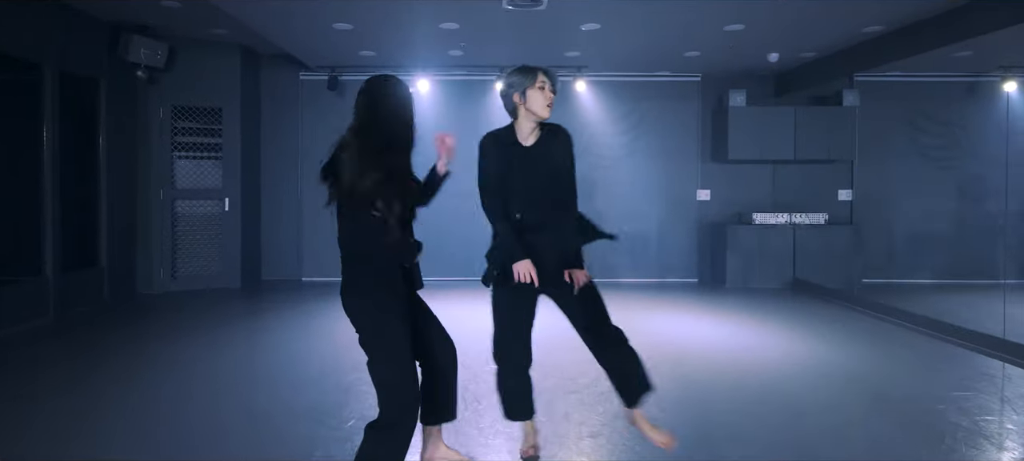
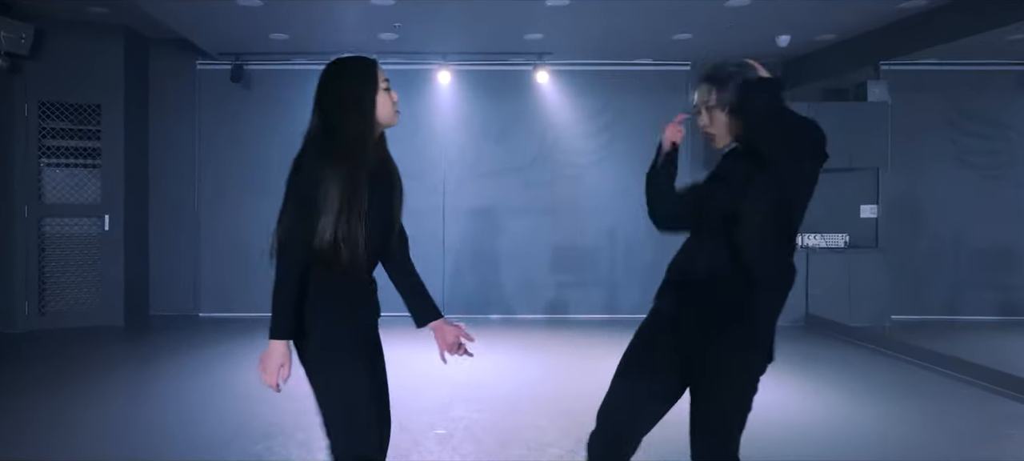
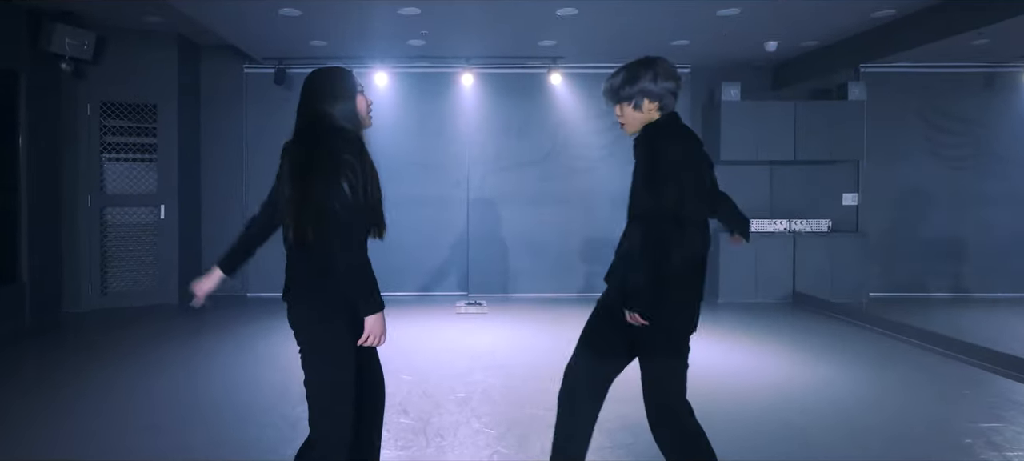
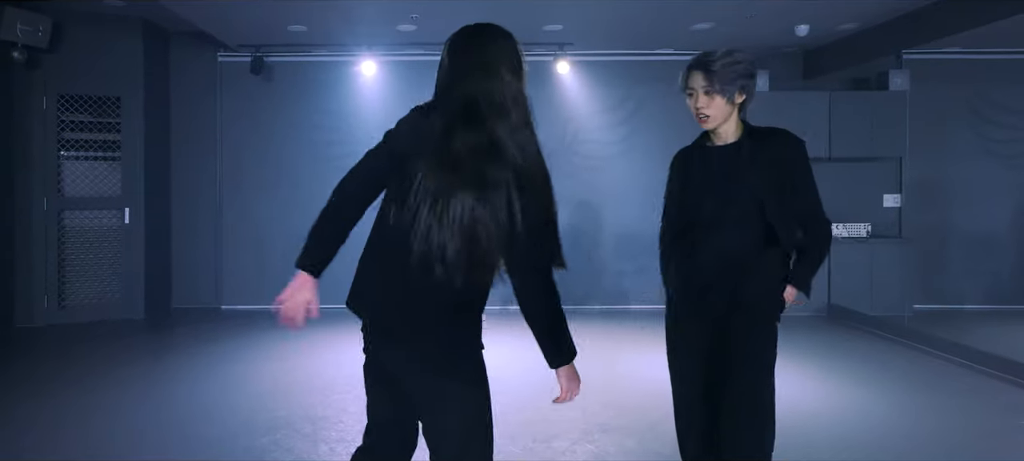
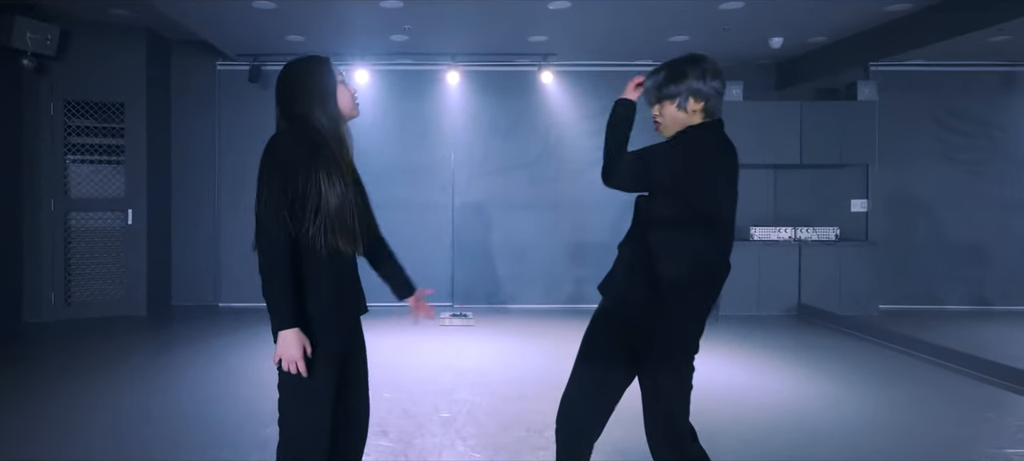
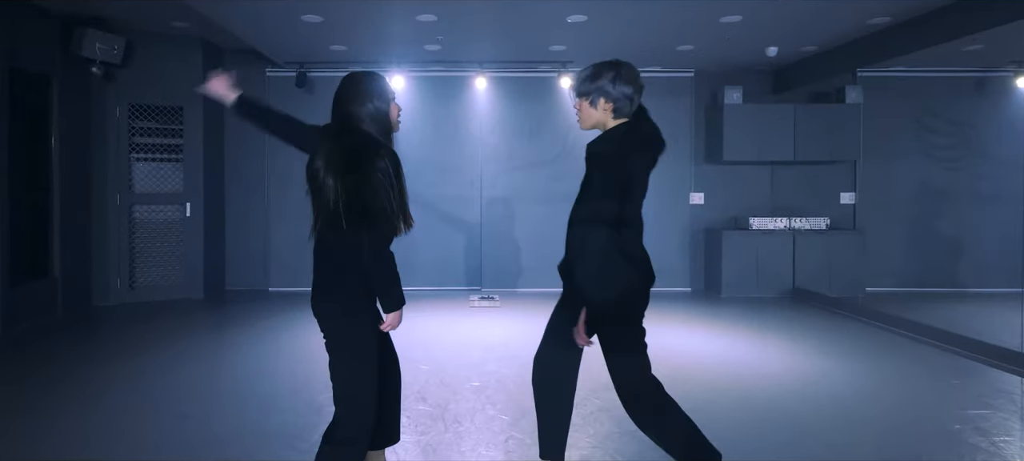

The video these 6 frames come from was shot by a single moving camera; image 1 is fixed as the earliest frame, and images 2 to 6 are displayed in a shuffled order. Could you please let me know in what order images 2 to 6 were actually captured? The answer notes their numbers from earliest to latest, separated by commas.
6, 3, 5, 2, 4
